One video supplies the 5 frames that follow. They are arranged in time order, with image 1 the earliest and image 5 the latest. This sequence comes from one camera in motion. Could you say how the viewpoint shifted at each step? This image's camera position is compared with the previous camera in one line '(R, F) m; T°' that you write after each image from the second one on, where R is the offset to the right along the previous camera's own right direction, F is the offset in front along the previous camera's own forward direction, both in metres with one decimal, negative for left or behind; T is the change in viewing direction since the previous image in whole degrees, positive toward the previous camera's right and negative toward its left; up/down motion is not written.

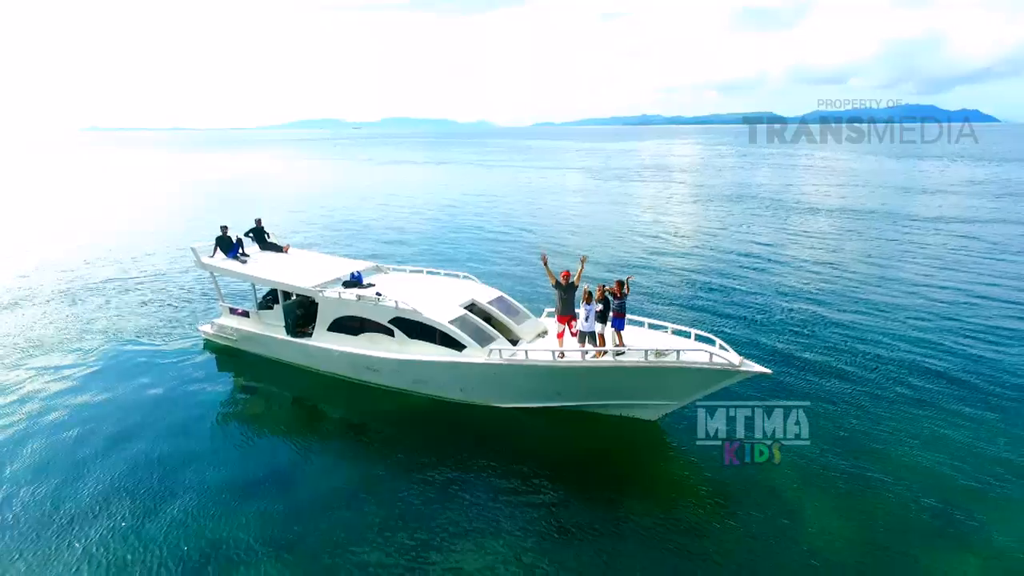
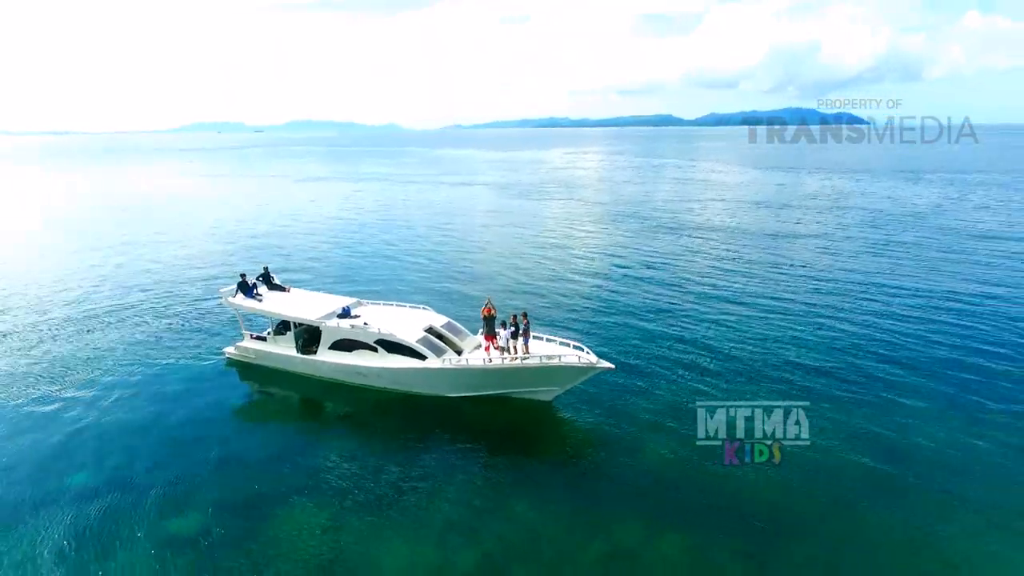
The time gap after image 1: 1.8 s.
(-0.5, -3.7) m; +8°
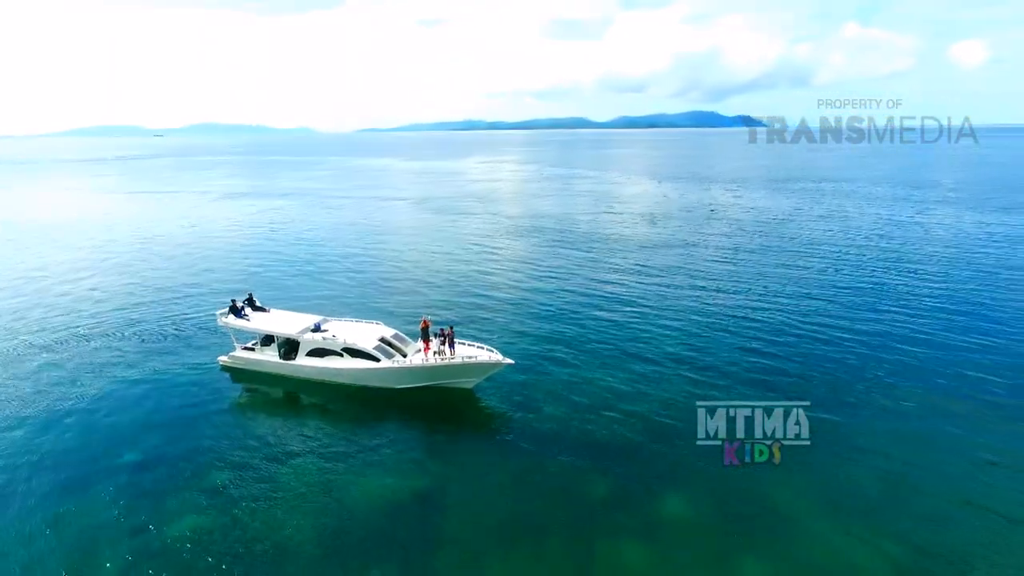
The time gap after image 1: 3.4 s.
(-0.3, -2.4) m; +7°
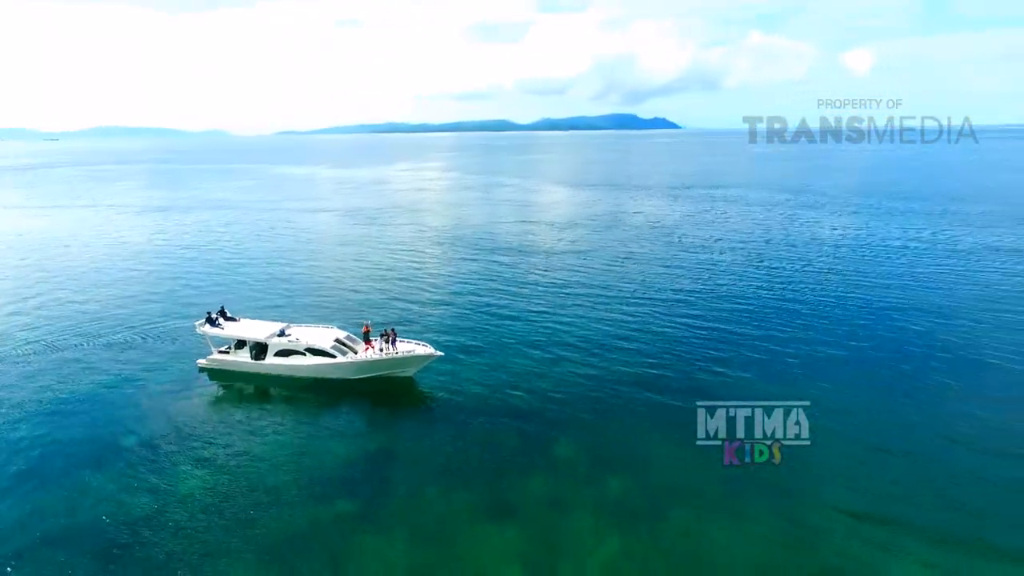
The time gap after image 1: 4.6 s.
(-1.4, +0.9) m; +7°
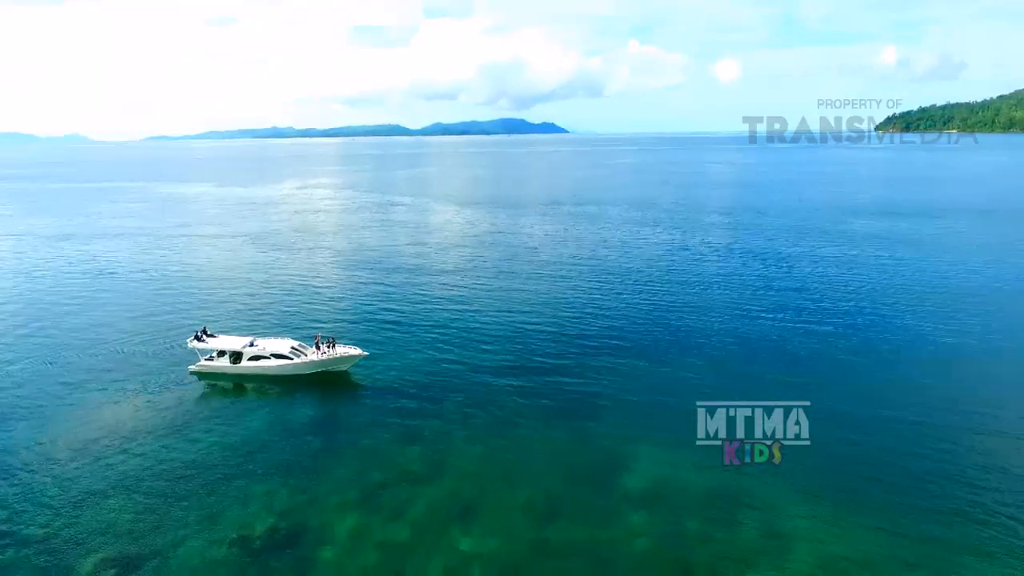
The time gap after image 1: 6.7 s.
(-1.7, +0.3) m; +10°
